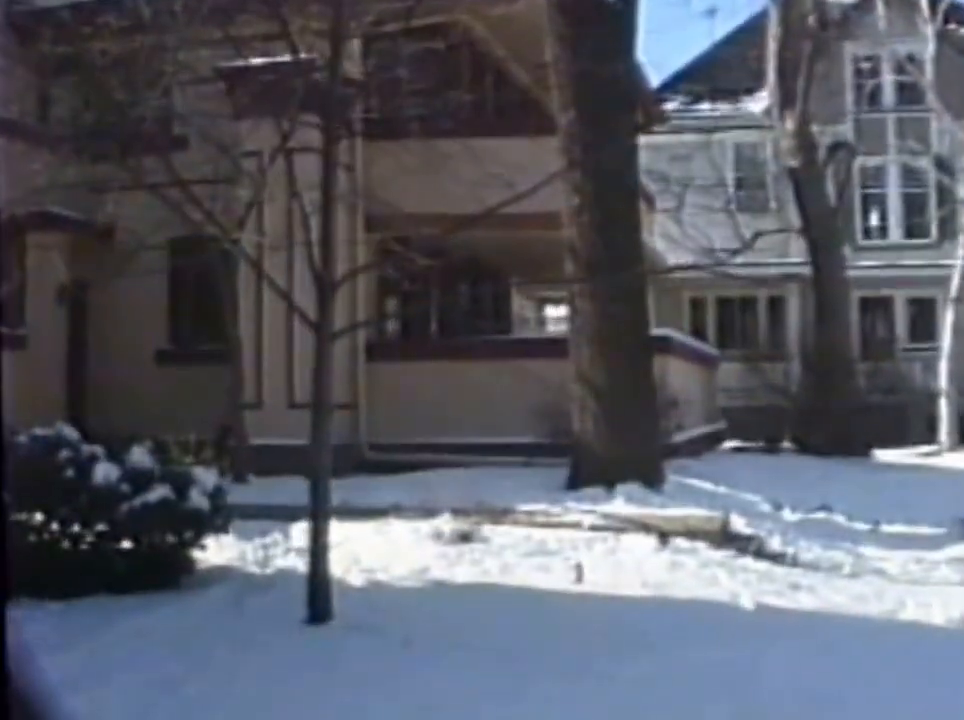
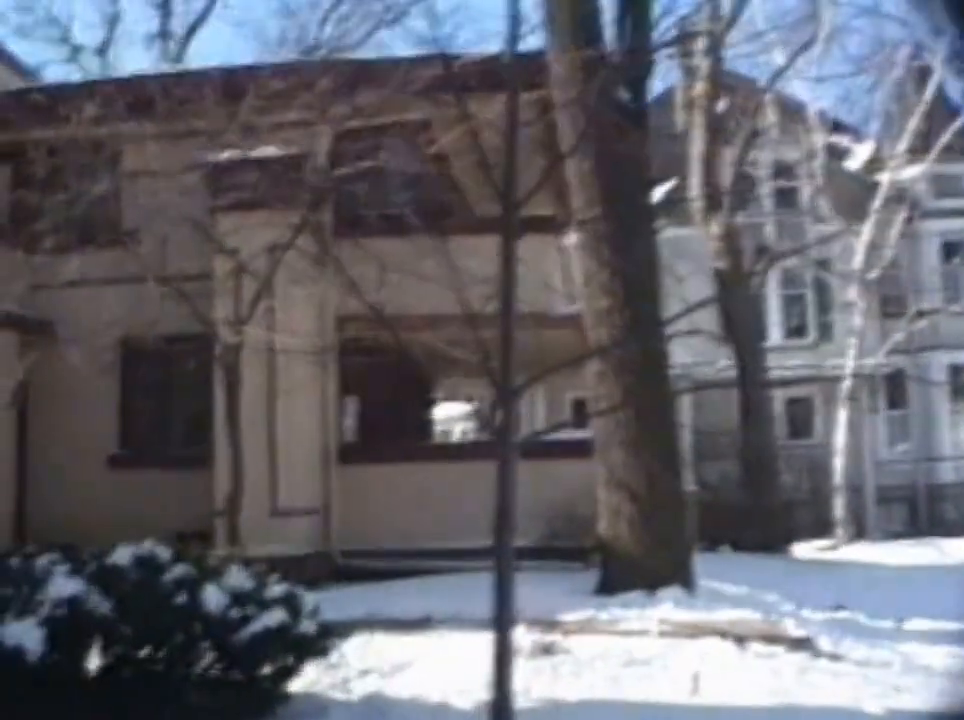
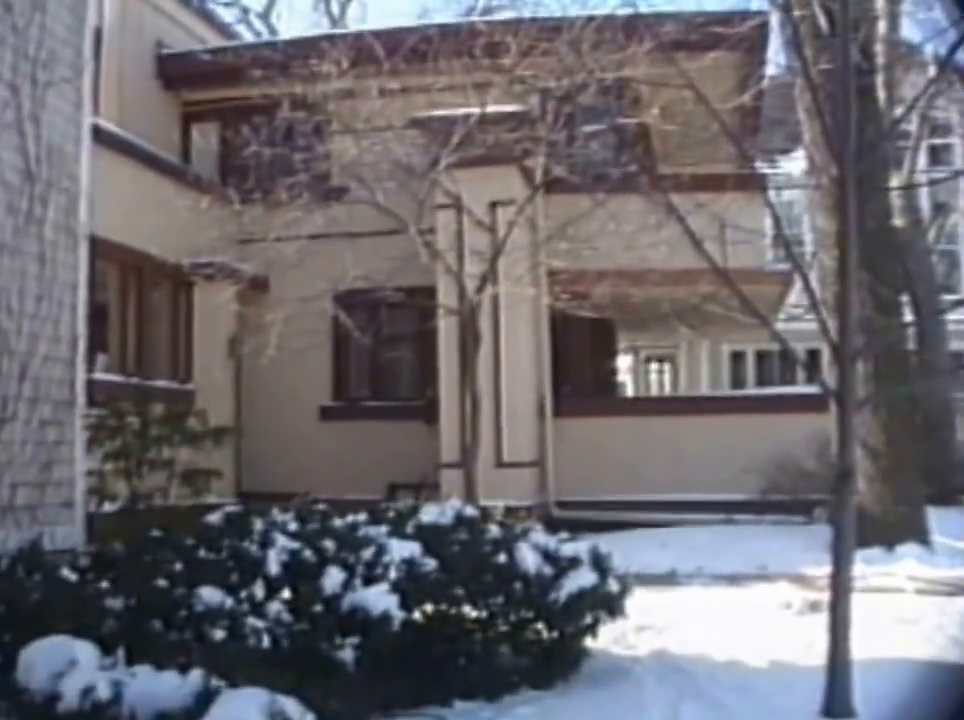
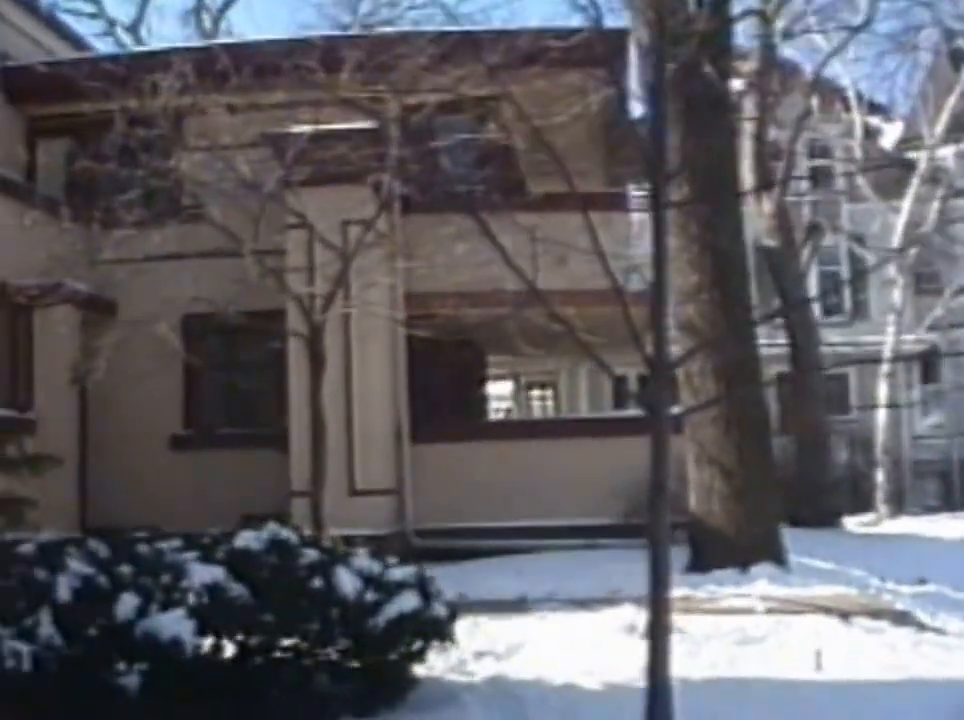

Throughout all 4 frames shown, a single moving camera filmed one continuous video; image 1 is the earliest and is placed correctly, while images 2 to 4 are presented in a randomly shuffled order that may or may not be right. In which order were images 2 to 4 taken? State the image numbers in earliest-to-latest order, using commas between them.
2, 4, 3
